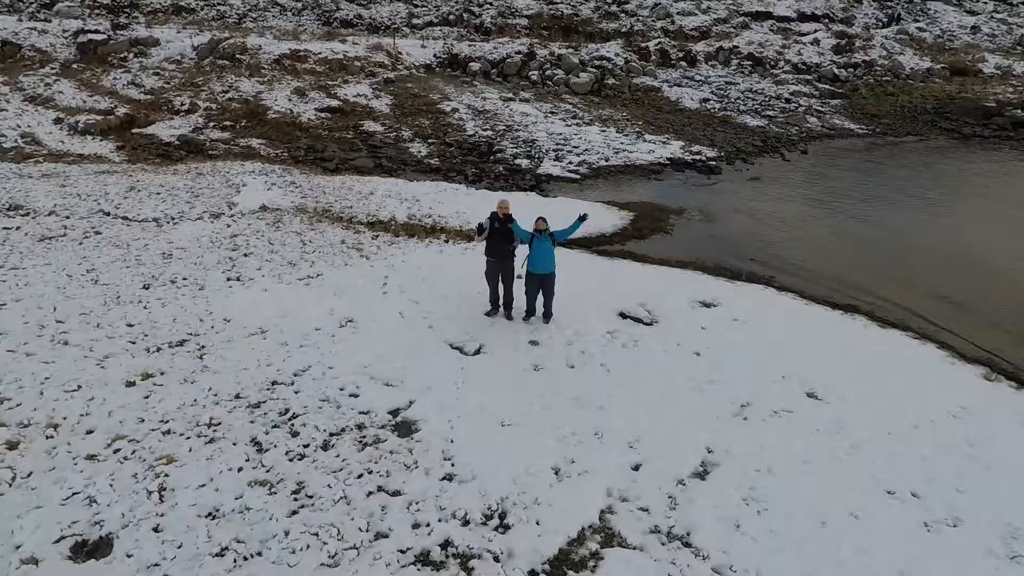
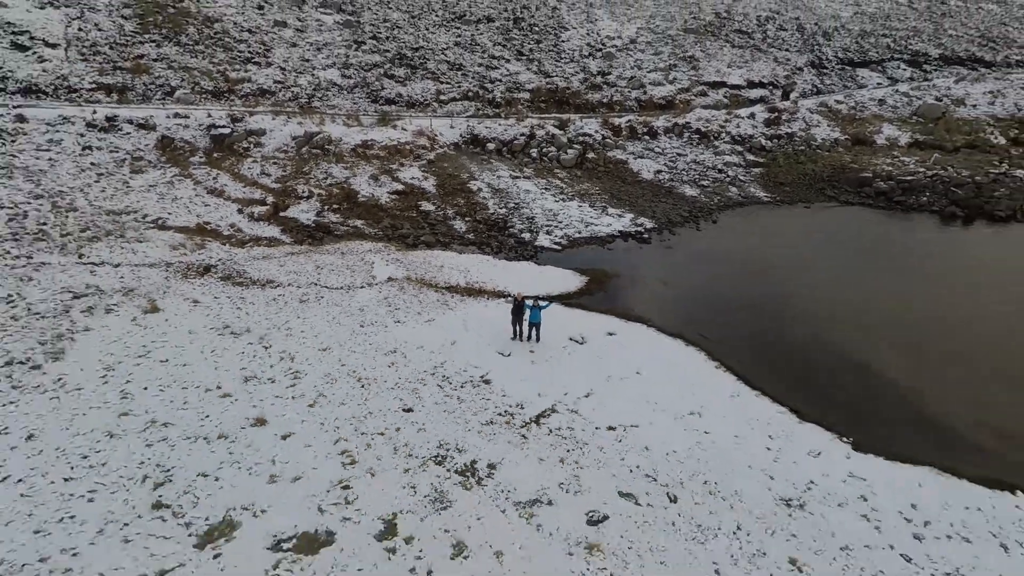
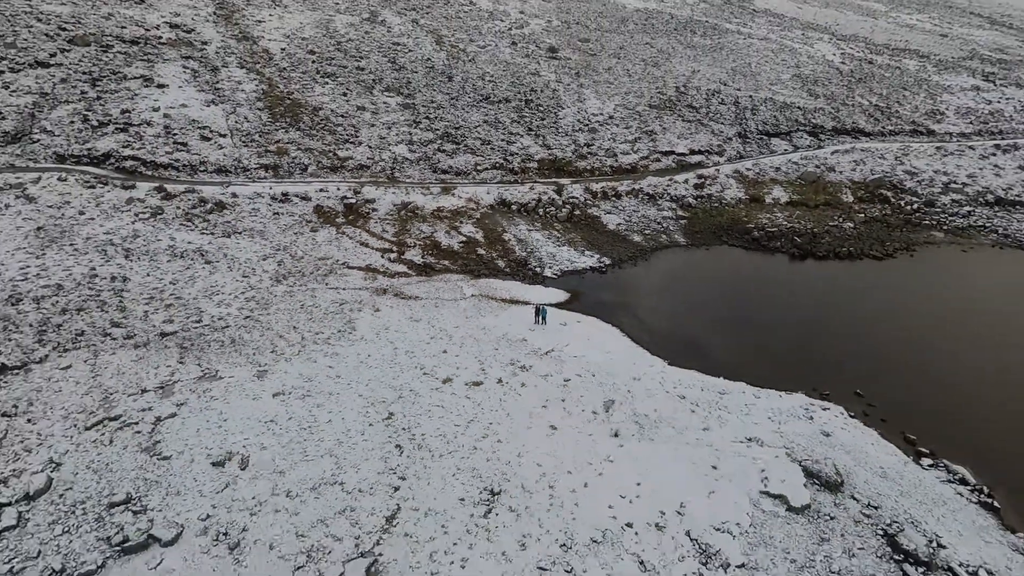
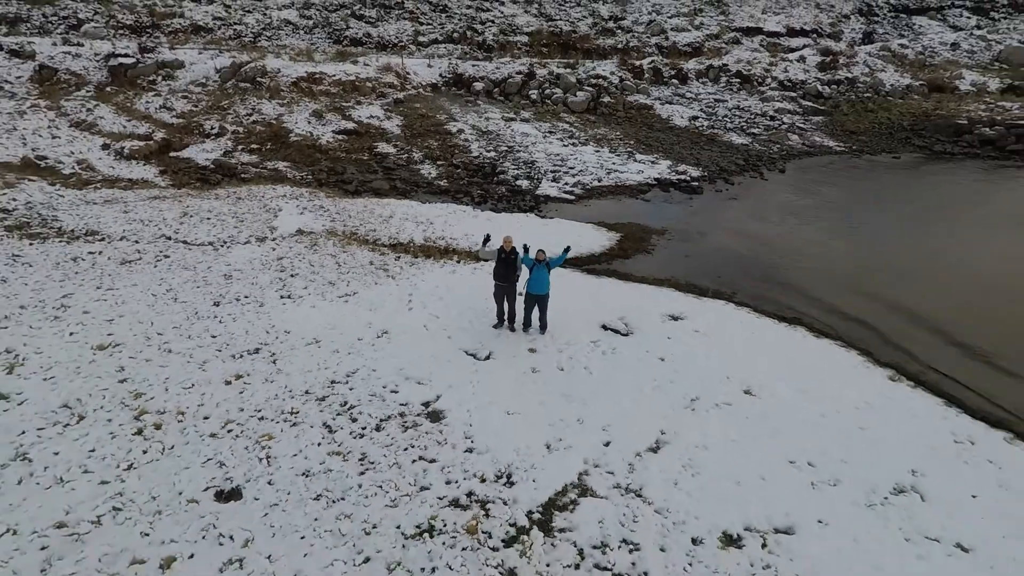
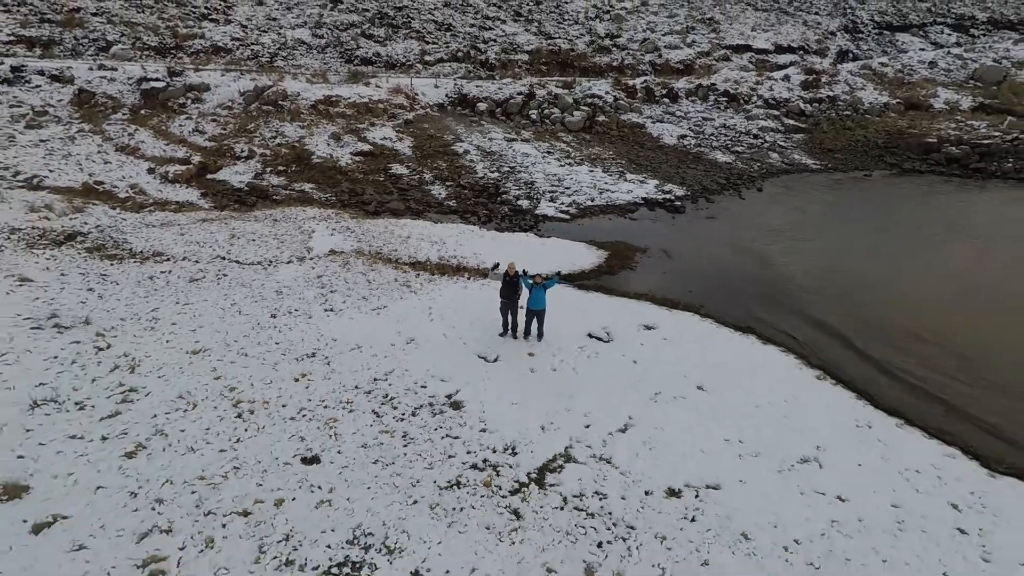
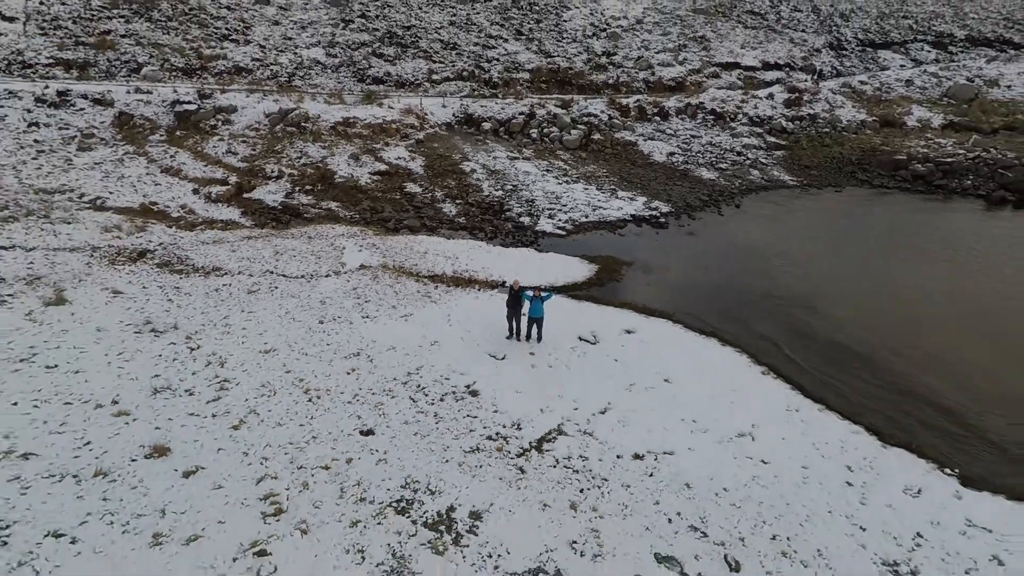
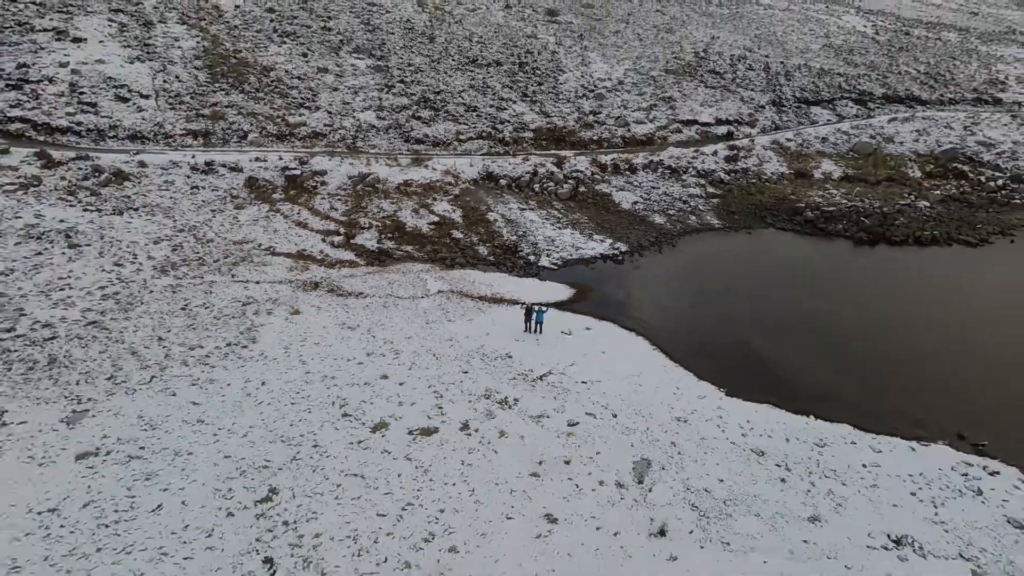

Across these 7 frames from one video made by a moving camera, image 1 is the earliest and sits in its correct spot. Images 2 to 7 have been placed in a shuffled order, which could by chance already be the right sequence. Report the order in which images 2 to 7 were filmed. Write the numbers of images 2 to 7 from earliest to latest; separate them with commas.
4, 5, 6, 2, 7, 3
